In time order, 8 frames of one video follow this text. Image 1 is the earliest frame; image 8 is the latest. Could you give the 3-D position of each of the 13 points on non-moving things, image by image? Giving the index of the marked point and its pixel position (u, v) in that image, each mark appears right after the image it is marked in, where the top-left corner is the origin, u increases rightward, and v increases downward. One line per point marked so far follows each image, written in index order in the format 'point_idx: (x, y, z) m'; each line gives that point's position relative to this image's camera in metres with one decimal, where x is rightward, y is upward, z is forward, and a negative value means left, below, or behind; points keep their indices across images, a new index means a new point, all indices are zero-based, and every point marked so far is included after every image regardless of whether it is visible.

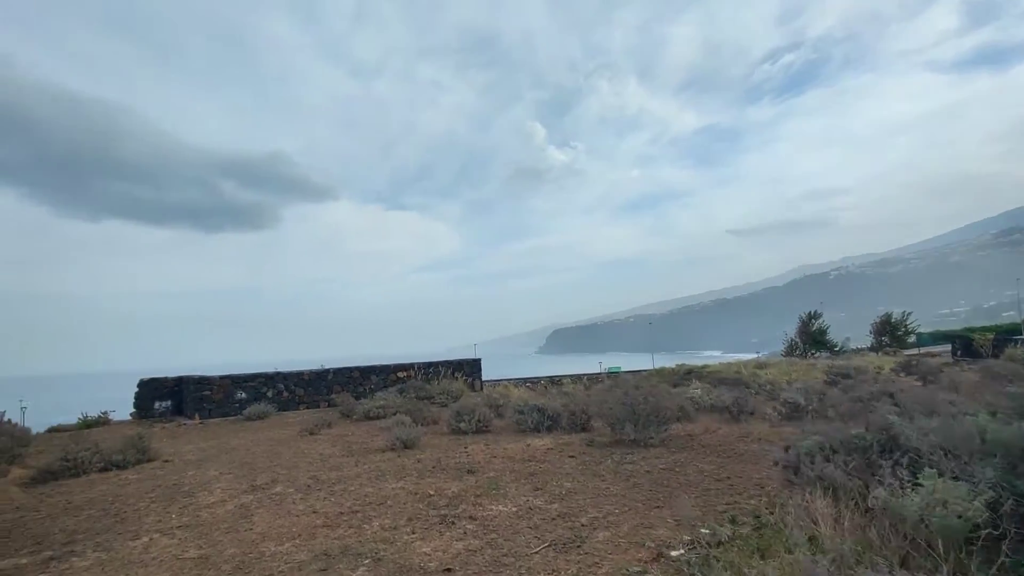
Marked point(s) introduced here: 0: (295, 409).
0: (-6.1, -3.4, +15.4) m
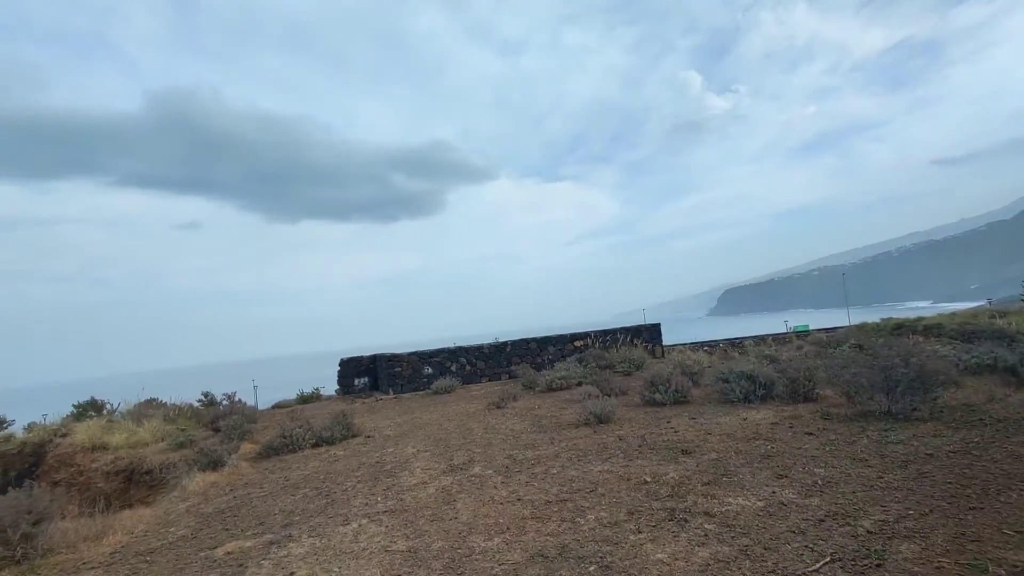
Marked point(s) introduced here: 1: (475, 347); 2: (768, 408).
0: (-1.1, -2.7, +15.9) m
1: (-1.2, -1.7, +16.1) m
2: (+3.1, -1.5, +6.7) m
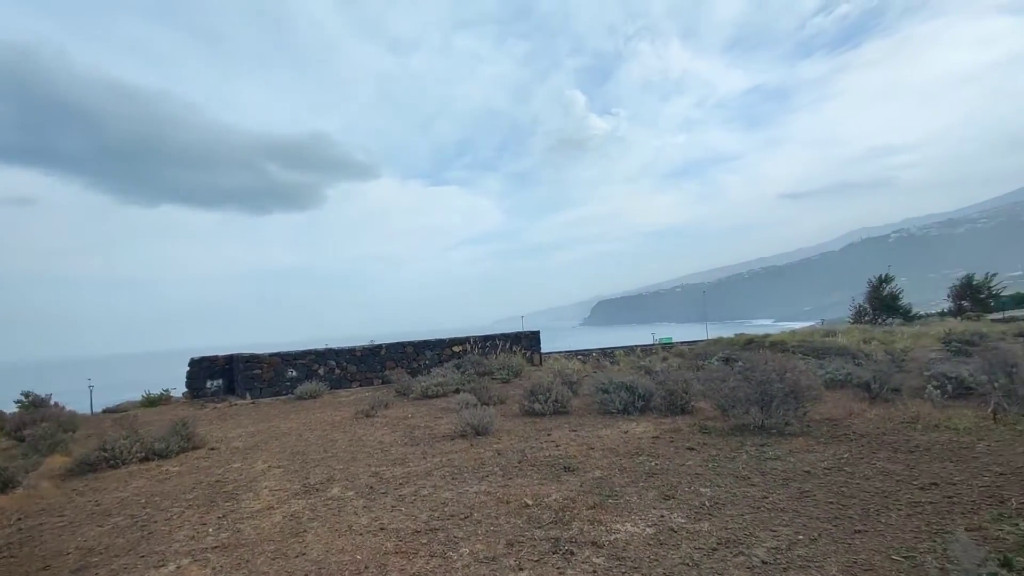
0: (-4.4, -2.7, +14.7) m
1: (-4.5, -1.7, +14.9) m
2: (+1.6, -1.6, +6.7) m
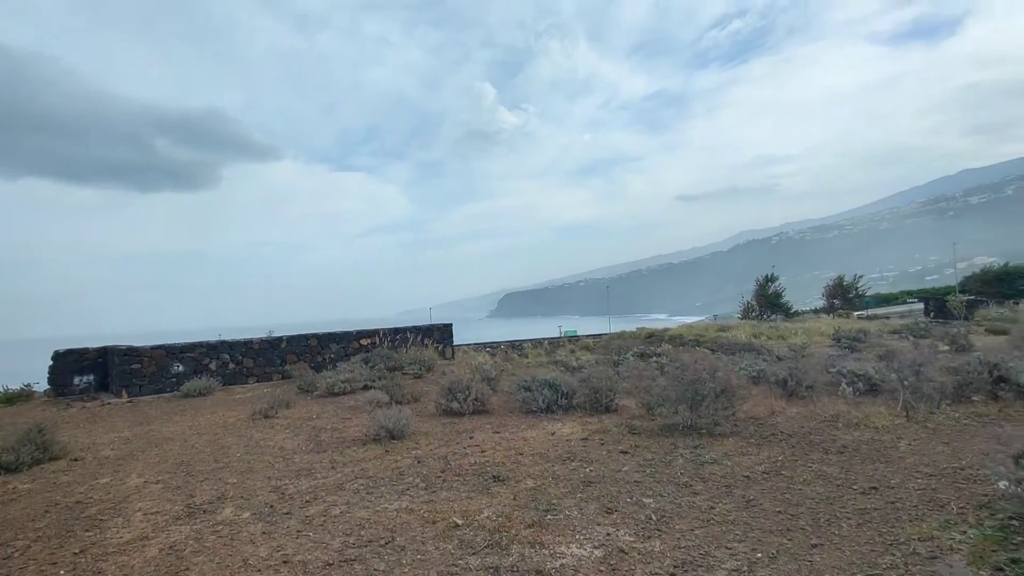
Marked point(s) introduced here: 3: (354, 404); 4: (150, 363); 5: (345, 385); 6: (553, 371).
0: (-6.6, -2.3, +13.4) m
1: (-6.7, -1.3, +13.6) m
2: (+0.7, -1.6, +6.4) m
3: (-2.6, -1.9, +8.9) m
4: (-8.3, -1.7, +12.5) m
5: (-3.3, -1.9, +10.7) m
6: (+0.7, -1.3, +8.5) m
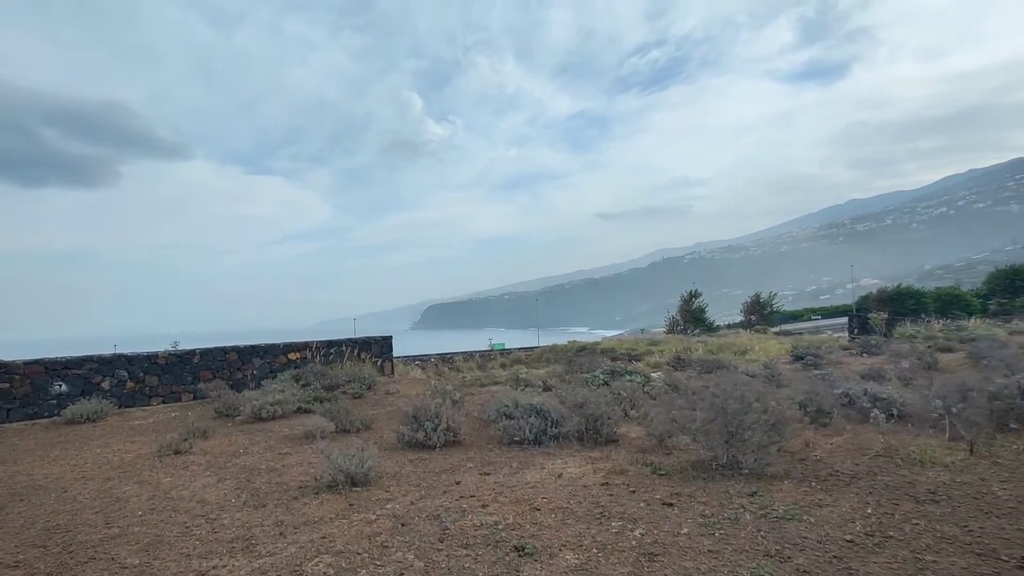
0: (-7.6, -2.4, +11.3) m
1: (-7.7, -1.4, +11.5) m
2: (+0.6, -1.7, +5.4) m
3: (-3.0, -2.0, +7.4) m
4: (-9.1, -1.8, +10.2) m
5: (-3.9, -2.0, +9.1) m
6: (+0.3, -1.4, +7.5) m
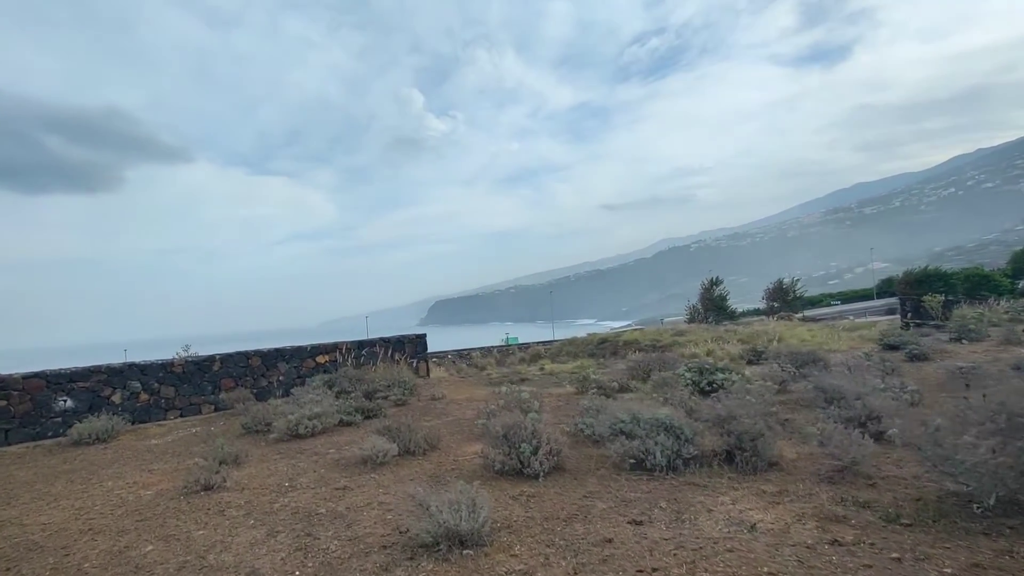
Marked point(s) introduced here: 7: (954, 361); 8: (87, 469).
0: (-6.4, -2.4, +10.0) m
1: (-6.6, -1.4, +10.2) m
2: (+1.7, -1.5, +4.1) m
3: (-1.9, -1.9, +6.1) m
4: (-8.0, -1.8, +8.9) m
5: (-2.8, -1.9, +7.8) m
6: (+1.4, -1.2, +6.1) m
7: (+7.2, -1.1, +8.9) m
8: (-5.4, -2.3, +6.9) m
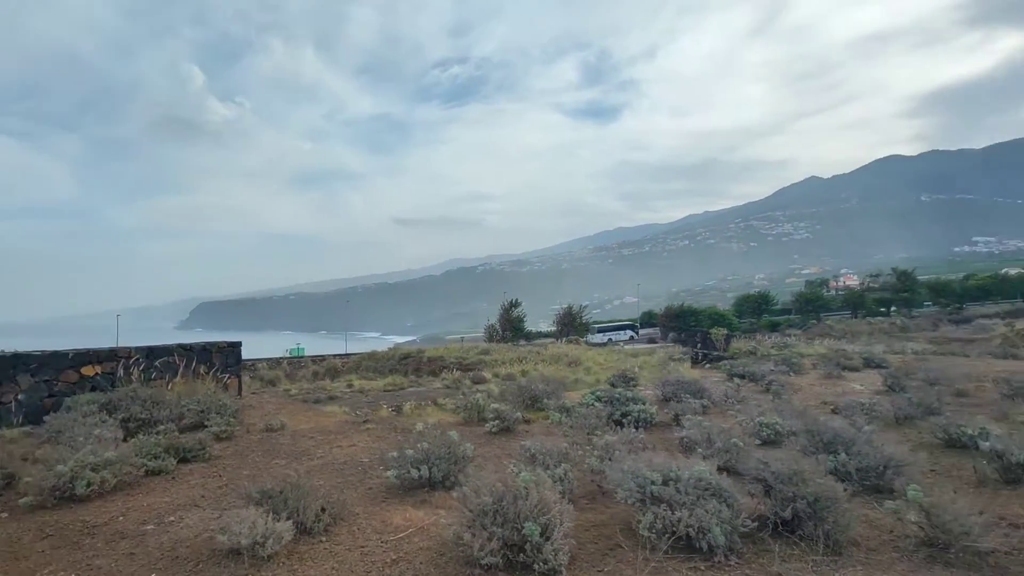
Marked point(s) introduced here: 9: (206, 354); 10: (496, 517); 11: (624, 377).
0: (-7.9, -1.9, +5.6) m
1: (-8.0, -0.9, +5.8) m
2: (+1.9, -1.6, +3.0) m
3: (-2.2, -1.7, +3.6) m
4: (-8.9, -1.2, +4.0) m
5: (-3.7, -1.7, +4.8) m
6: (+0.9, -1.4, +4.8) m
7: (+5.3, -1.8, +9.6) m
8: (-5.7, -1.9, +3.0) m
9: (-5.6, -1.2, +10.1) m
10: (-0.1, -1.4, +3.5) m
11: (+2.6, -2.0, +12.3) m
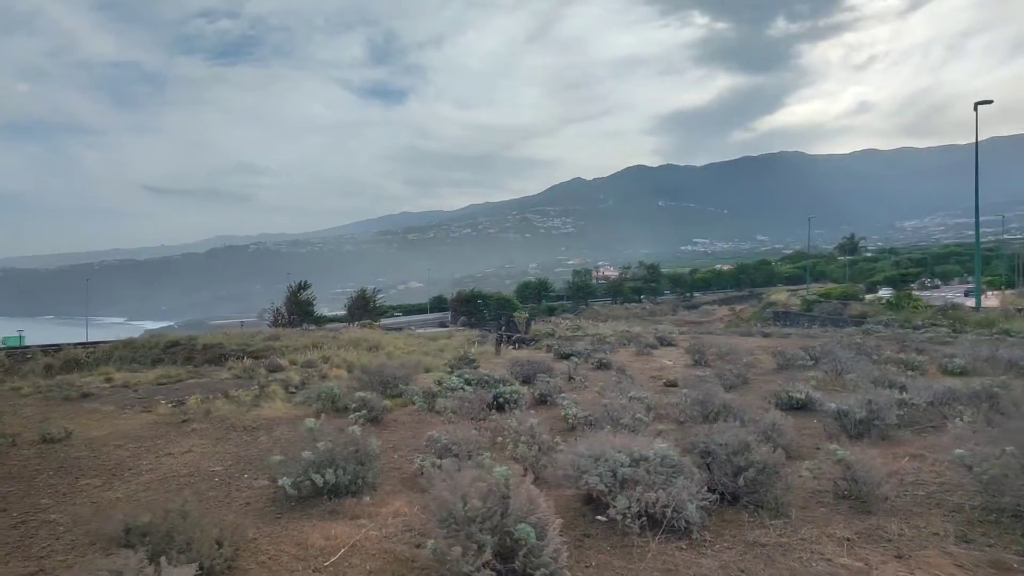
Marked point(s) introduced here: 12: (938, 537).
0: (-8.2, -1.6, +2.1) m
1: (-8.4, -0.5, +2.2) m
2: (+1.8, -1.5, +3.3) m
3: (-2.2, -1.5, +2.4) m
4: (-8.6, -0.9, +0.3) m
5: (-4.0, -1.4, +3.0) m
6: (+0.2, -1.2, +4.6) m
7: (+2.6, -1.5, +10.6) m
8: (-5.3, -1.6, +0.5) m
9: (-7.8, -0.7, +7.1) m
10: (-0.2, -1.3, +3.0) m
11: (-0.9, -1.6, +12.2) m
12: (+2.5, -1.5, +3.4) m
